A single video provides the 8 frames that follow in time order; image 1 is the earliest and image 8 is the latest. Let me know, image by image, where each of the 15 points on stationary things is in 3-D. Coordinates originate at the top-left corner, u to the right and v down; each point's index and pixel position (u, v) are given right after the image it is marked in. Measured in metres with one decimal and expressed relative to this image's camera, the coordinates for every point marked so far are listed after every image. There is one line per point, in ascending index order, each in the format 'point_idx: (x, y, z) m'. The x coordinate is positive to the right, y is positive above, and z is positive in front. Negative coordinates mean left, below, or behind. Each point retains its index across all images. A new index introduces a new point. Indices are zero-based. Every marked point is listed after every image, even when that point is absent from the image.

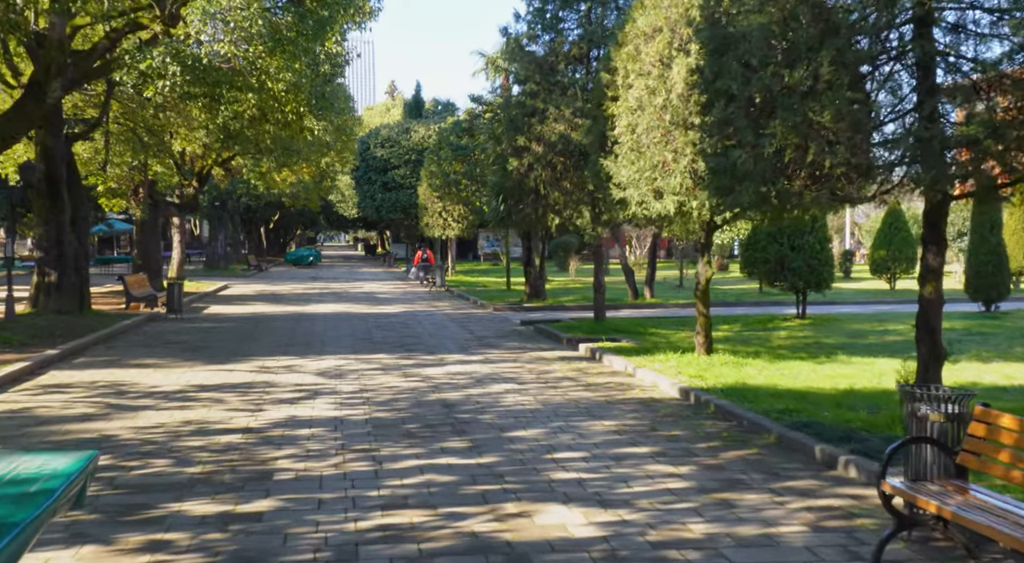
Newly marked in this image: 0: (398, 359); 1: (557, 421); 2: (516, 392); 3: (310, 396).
0: (-1.7, -1.2, +16.8) m
1: (+0.5, -1.4, +11.2) m
2: (+0.1, -1.3, +13.4) m
3: (-2.3, -1.3, +12.9) m
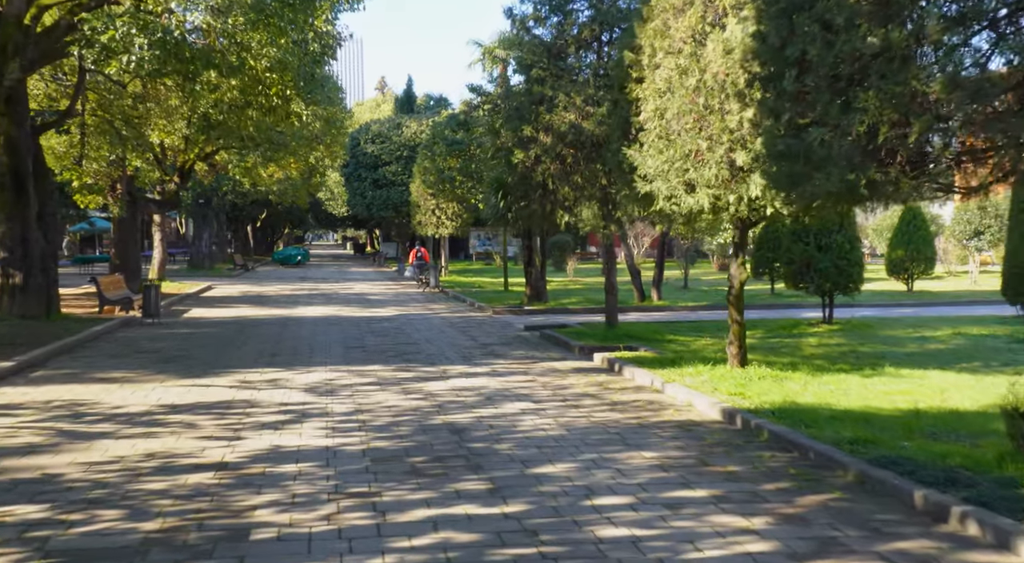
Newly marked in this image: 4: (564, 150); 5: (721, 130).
0: (-1.5, -1.2, +15.1) m
1: (+0.6, -1.4, +9.6) m
2: (+0.2, -1.4, +11.7) m
3: (-2.1, -1.4, +11.2) m
4: (+0.9, +2.3, +19.6) m
5: (+2.4, +1.7, +12.9) m
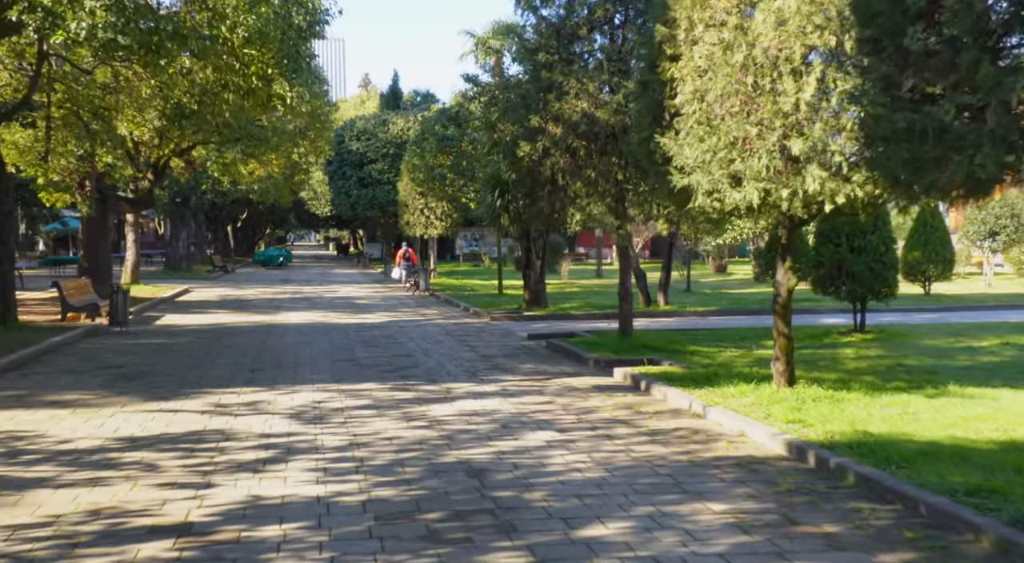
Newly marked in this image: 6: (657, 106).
0: (-1.4, -1.3, +13.2) m
1: (+0.9, -1.5, +7.7) m
2: (+0.4, -1.4, +9.9) m
3: (-1.9, -1.4, +9.3) m
4: (+1.0, +2.2, +17.8) m
5: (+2.5, +1.6, +11.1) m
6: (+1.7, +2.0, +12.9) m
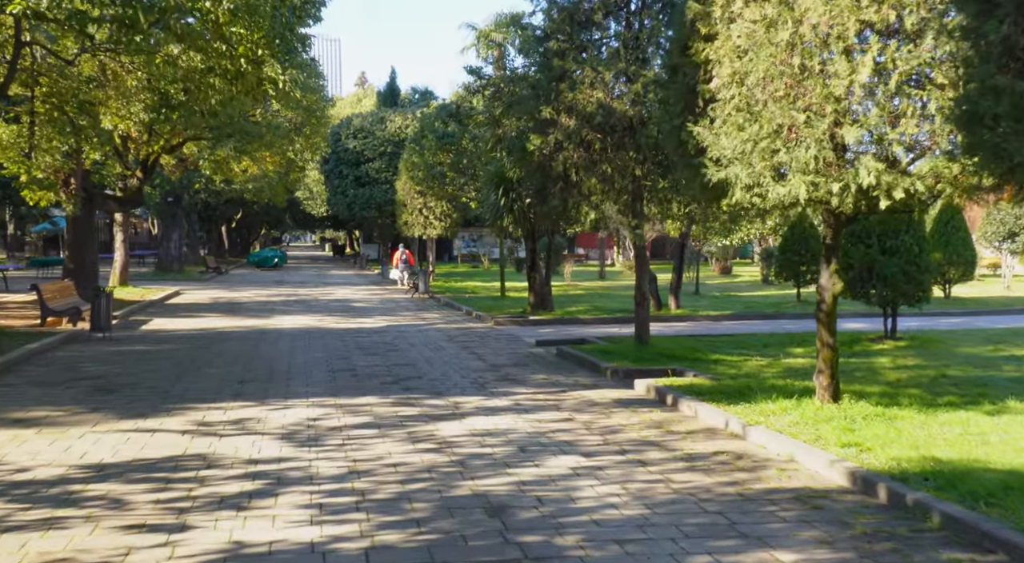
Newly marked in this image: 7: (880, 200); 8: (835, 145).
0: (-1.2, -1.4, +12.0) m
1: (+1.1, -1.5, +6.5) m
2: (+0.6, -1.5, +8.7) m
3: (-1.7, -1.5, +8.1) m
4: (+1.1, +2.1, +16.6) m
5: (+2.7, +1.6, +9.9) m
6: (+1.8, +2.0, +11.7) m
7: (+3.3, +0.7, +10.1) m
8: (+2.8, +1.2, +9.9) m
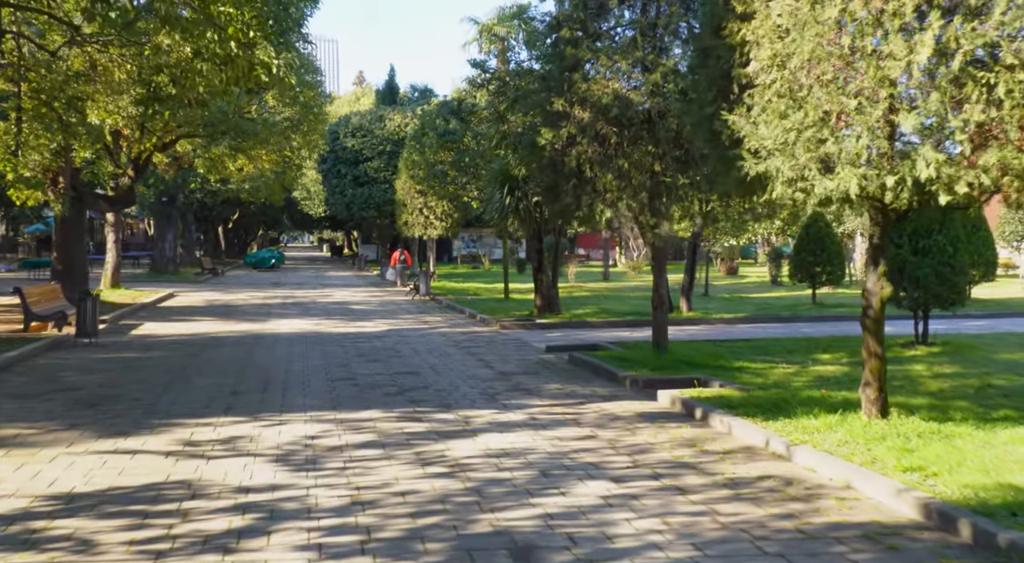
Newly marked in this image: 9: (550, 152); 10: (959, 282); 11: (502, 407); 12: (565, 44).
0: (-1.1, -1.4, +11.0) m
1: (+1.2, -1.6, +5.5) m
2: (+0.8, -1.5, +7.7) m
3: (-1.6, -1.5, +7.1) m
4: (+1.3, +2.1, +15.6) m
5: (+2.9, +1.6, +8.9) m
6: (+2.0, +1.9, +10.7) m
7: (+3.4, +0.7, +9.1) m
8: (+3.0, +1.2, +8.9) m
9: (+0.5, +1.8, +16.3) m
10: (+6.5, 0.0, +16.7) m
11: (-0.1, -1.4, +12.3) m
12: (+0.8, +3.3, +16.0) m
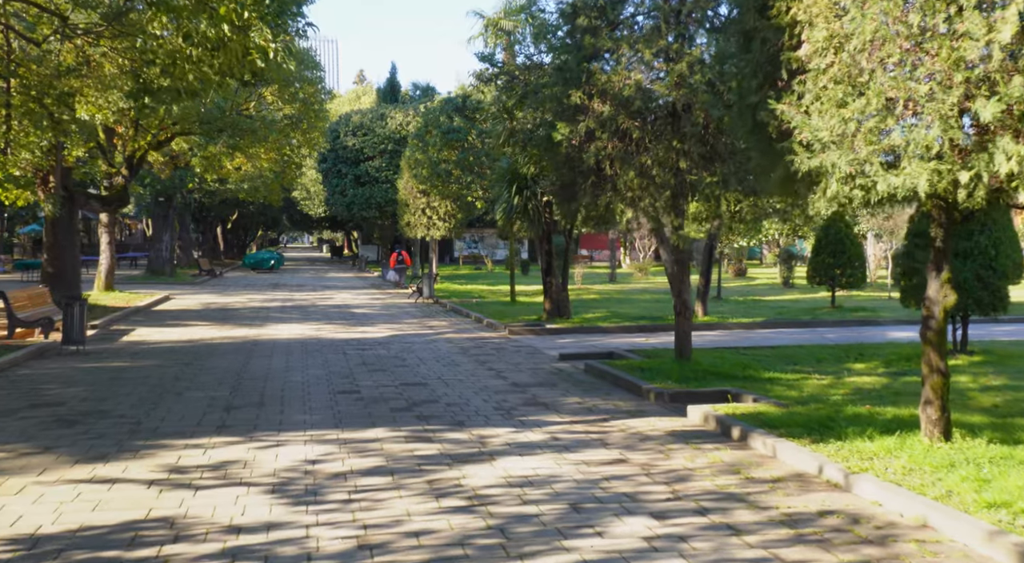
0: (-0.9, -1.5, +10.0) m
1: (+1.4, -1.6, +4.5) m
2: (+0.9, -1.6, +6.6) m
3: (-1.4, -1.6, +6.0) m
4: (+1.5, +2.0, +14.6) m
5: (+3.0, +1.5, +7.9) m
6: (+2.2, +1.9, +9.7) m
7: (+3.6, +0.6, +8.1) m
8: (+3.2, +1.1, +7.9) m
9: (+0.7, +1.8, +15.3) m
10: (+6.7, -0.1, +15.7) m
11: (+0.1, -1.4, +11.3) m
12: (+0.9, +3.3, +15.0) m
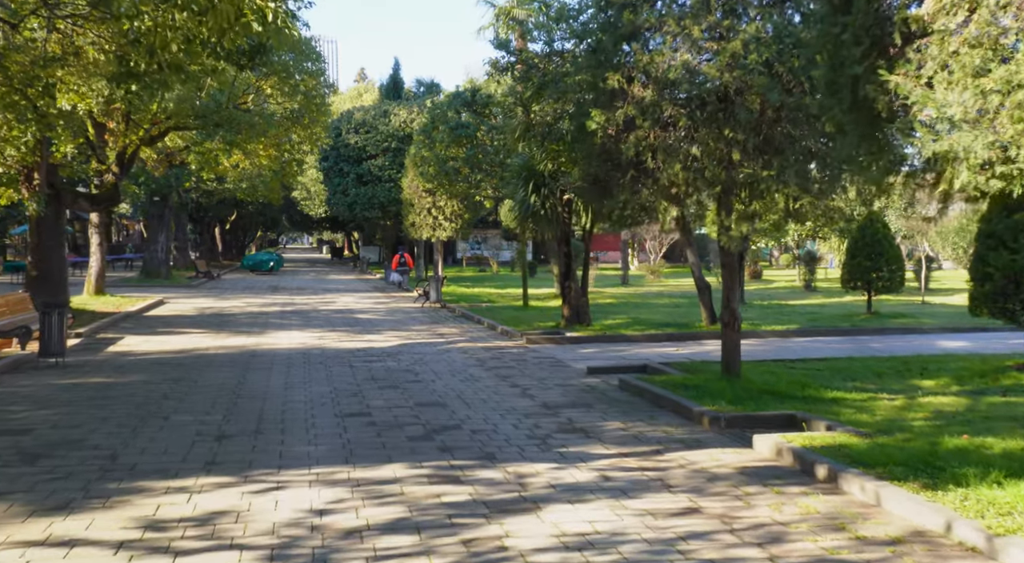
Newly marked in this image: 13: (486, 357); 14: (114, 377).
0: (-0.5, -1.5, +8.3) m
1: (+1.7, -1.7, +2.9) m
2: (+1.3, -1.7, +5.0) m
3: (-1.0, -1.7, +4.4) m
4: (+1.8, +2.0, +12.9) m
5: (+3.4, +1.4, +6.2) m
6: (+2.5, +1.8, +8.0) m
7: (+3.9, +0.5, +6.4) m
8: (+3.5, +1.0, +6.3) m
9: (+1.1, +1.7, +13.7) m
10: (+7.1, -0.2, +14.1) m
11: (+0.4, -1.5, +9.7) m
12: (+1.3, +3.2, +13.3) m
13: (-0.4, -1.2, +18.4) m
14: (-5.3, -1.3, +15.3) m
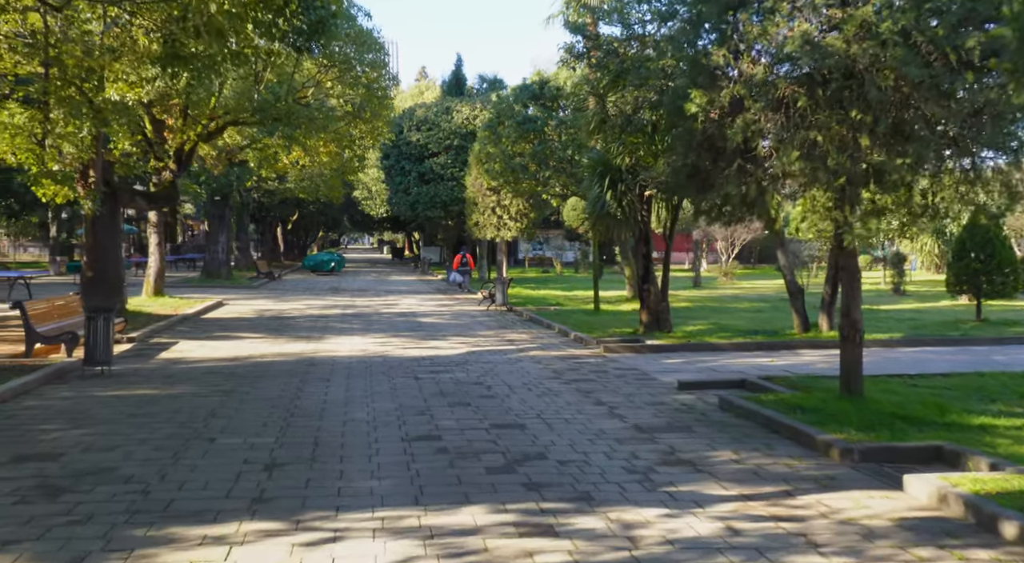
0: (+0.1, -1.6, +6.7) m
1: (+2.1, -1.8, +1.1) m
2: (+1.8, -1.7, +3.3) m
3: (-0.6, -1.7, +2.8) m
4: (+2.7, +1.9, +11.2) m
5: (+3.9, +1.4, +4.4) m
6: (+3.1, +1.7, +6.3) m
7: (+4.5, +0.5, +4.6) m
8: (+4.0, +1.0, +4.5) m
9: (+2.0, +1.6, +12.0) m
10: (+8.0, -0.2, +12.1) m
11: (+1.1, -1.6, +8.0) m
12: (+2.2, +3.1, +11.6) m
13: (+0.7, -1.3, +16.7) m
14: (-4.3, -1.3, +13.9) m
